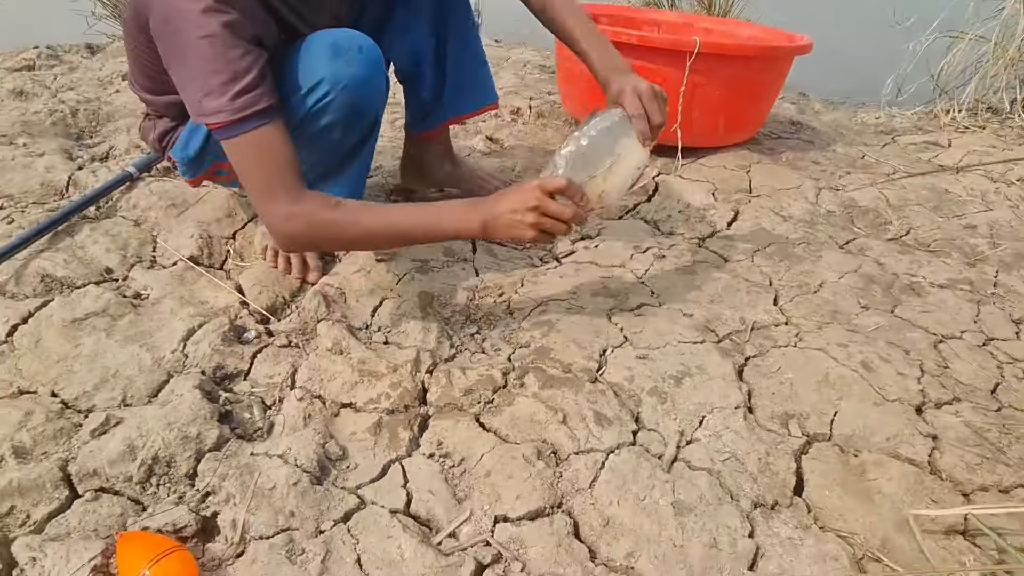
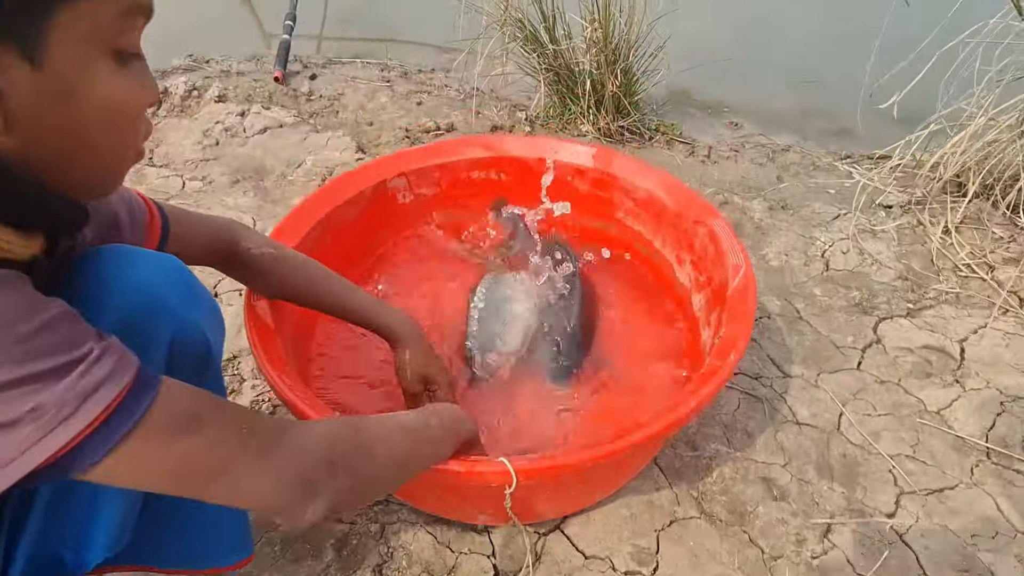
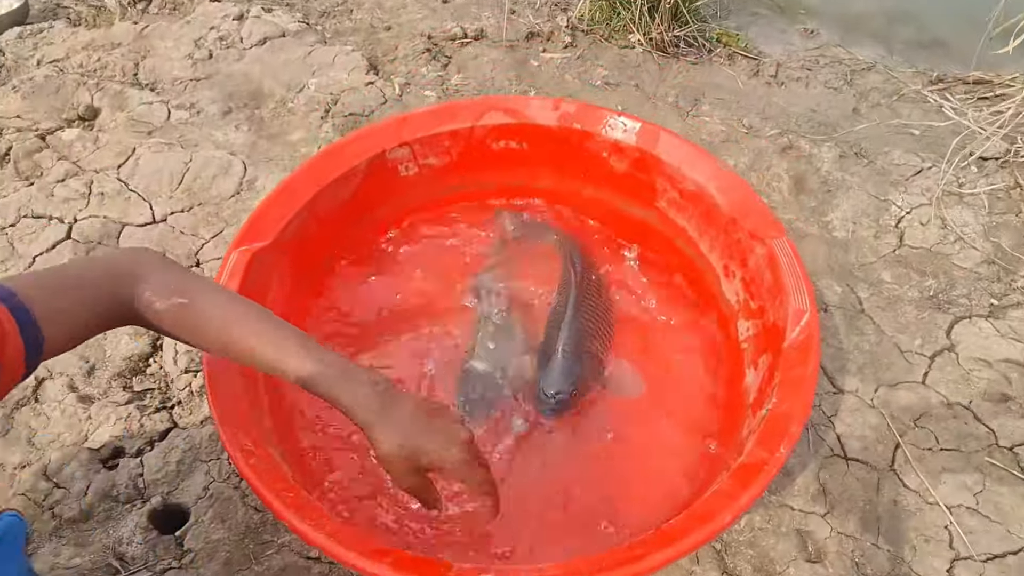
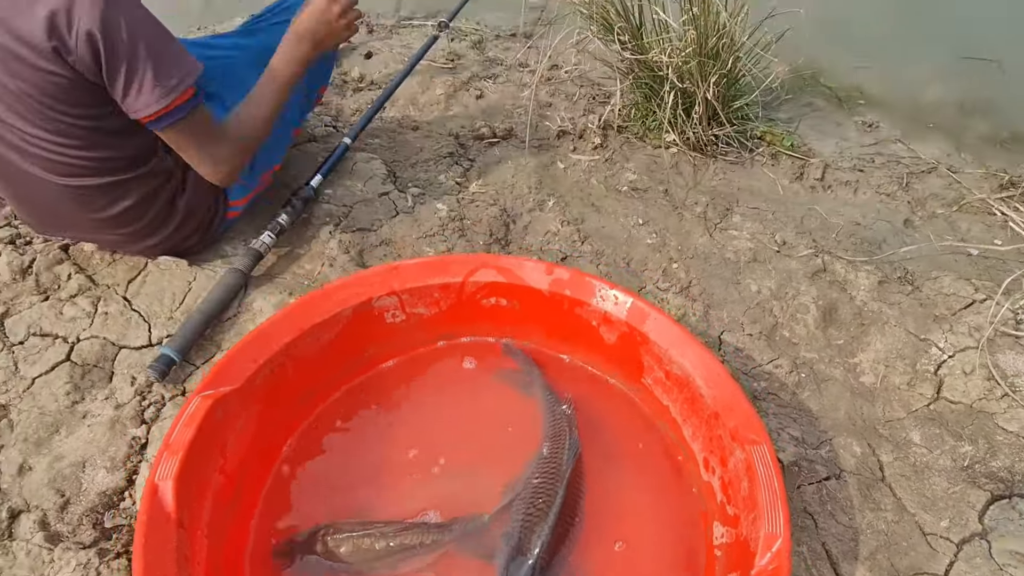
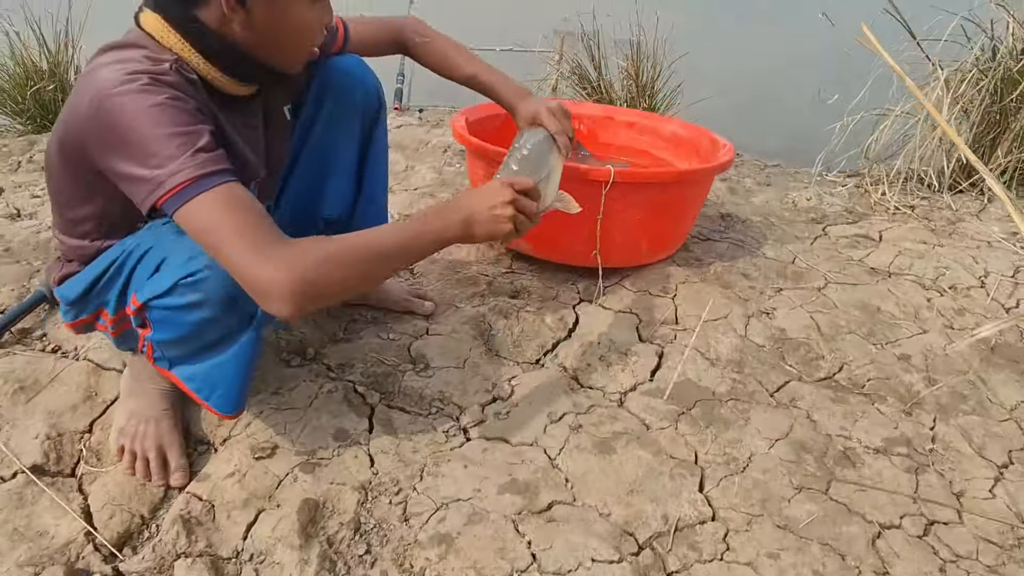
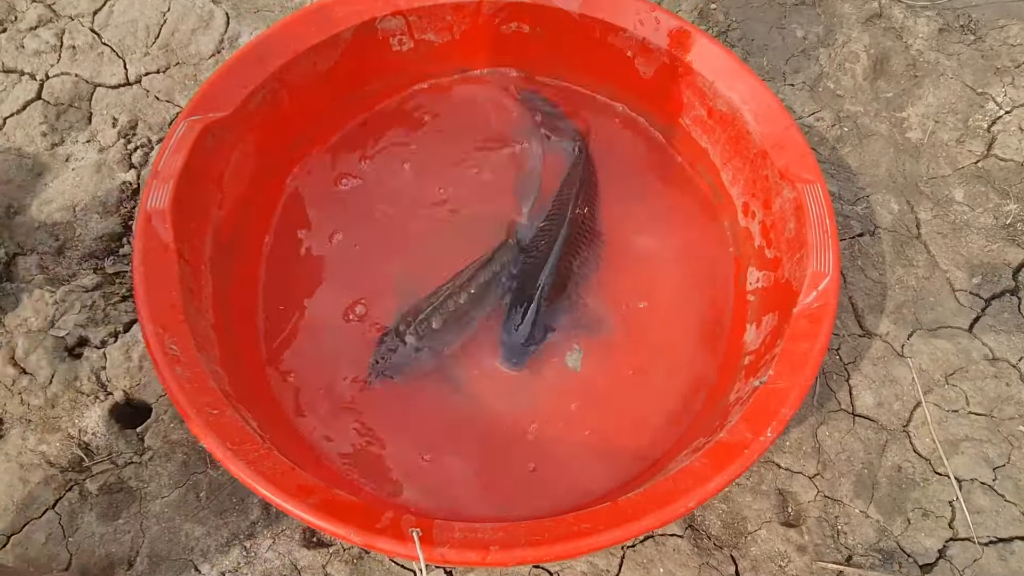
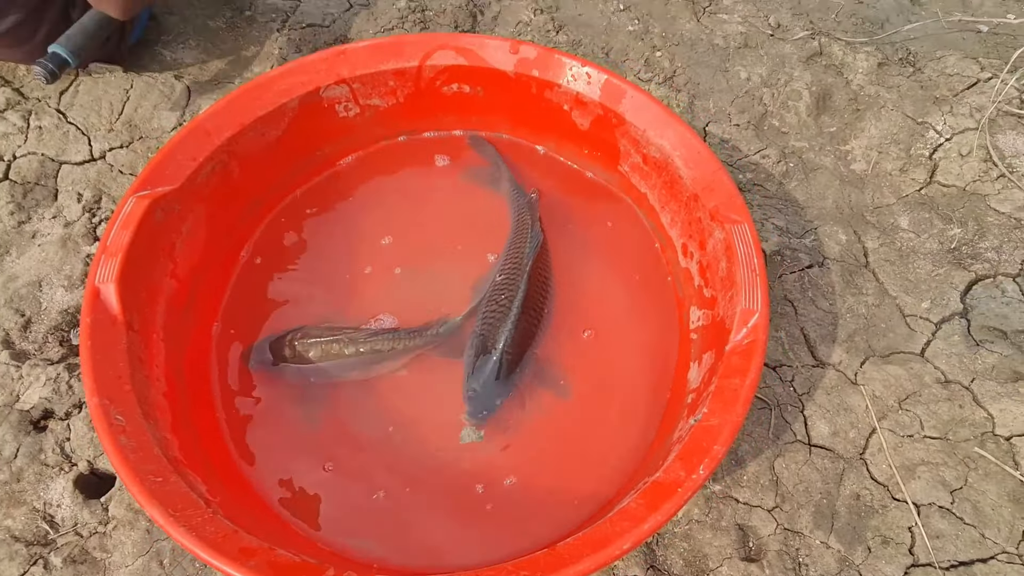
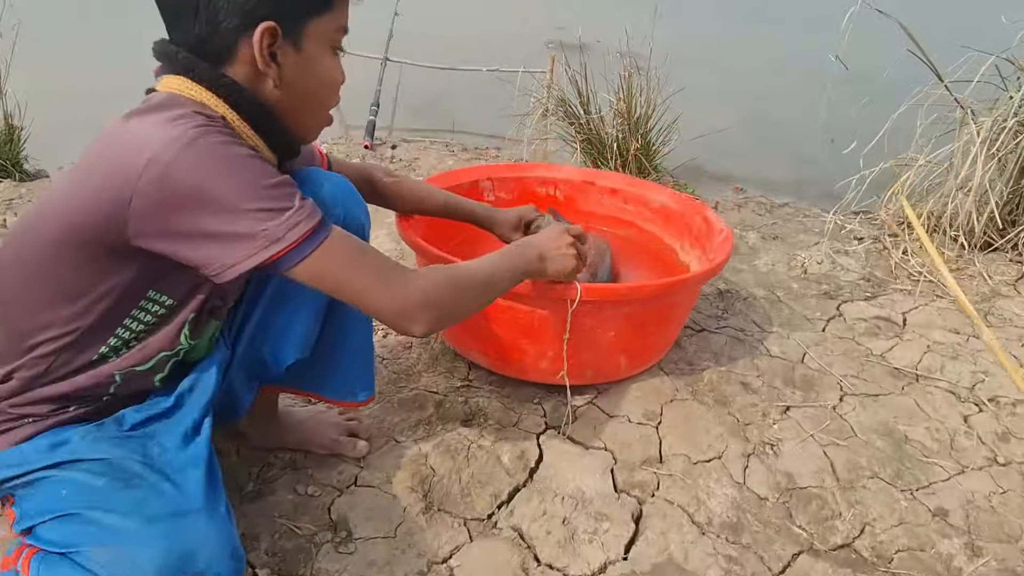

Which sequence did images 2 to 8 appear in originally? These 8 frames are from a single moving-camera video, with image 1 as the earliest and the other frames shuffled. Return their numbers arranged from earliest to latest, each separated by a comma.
5, 8, 2, 3, 6, 7, 4
